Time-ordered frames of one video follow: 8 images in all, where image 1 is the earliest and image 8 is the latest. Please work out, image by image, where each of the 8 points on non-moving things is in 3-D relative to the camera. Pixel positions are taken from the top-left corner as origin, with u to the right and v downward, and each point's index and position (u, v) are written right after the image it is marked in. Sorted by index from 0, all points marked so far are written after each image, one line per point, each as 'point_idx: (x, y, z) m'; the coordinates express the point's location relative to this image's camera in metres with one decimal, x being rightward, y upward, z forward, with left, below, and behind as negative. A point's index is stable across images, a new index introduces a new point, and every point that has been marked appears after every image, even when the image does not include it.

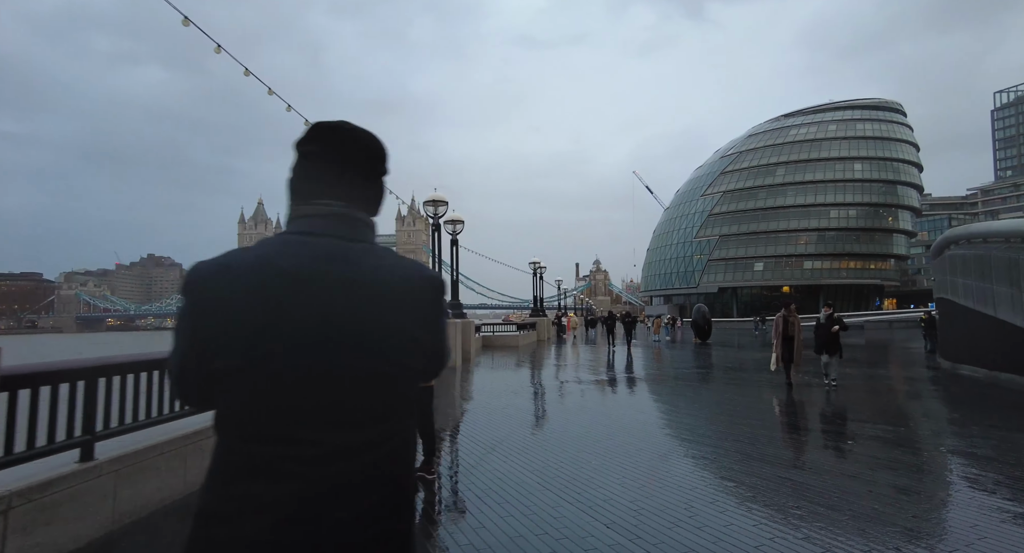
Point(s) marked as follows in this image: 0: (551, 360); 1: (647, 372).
0: (+1.7, -3.3, +18.5) m
1: (+4.8, -3.3, +16.8) m
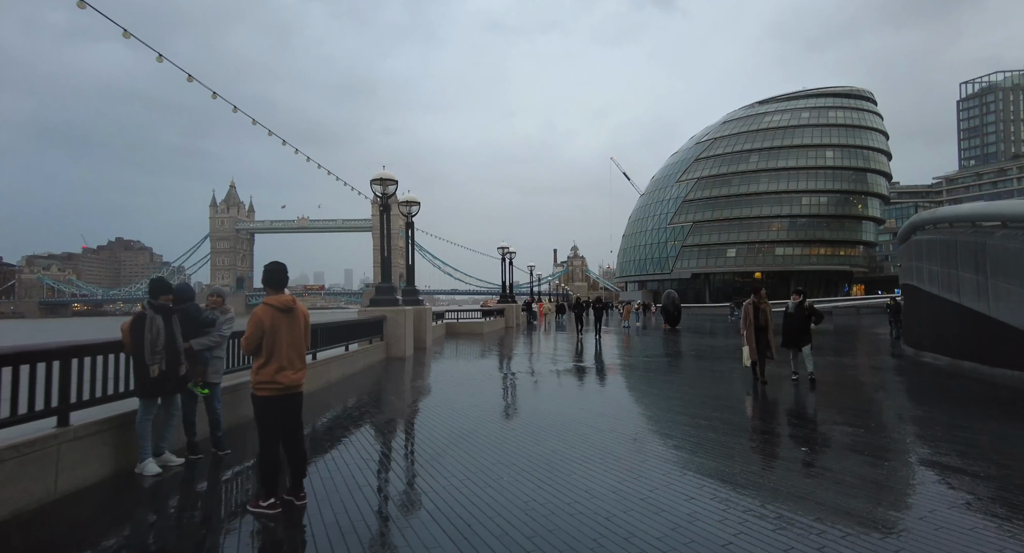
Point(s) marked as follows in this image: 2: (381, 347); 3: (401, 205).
0: (+0.3, -2.8, +18.0) m
1: (+3.6, -2.8, +16.4) m
2: (-2.7, -1.5, +9.7) m
3: (-3.0, +1.9, +12.6) m
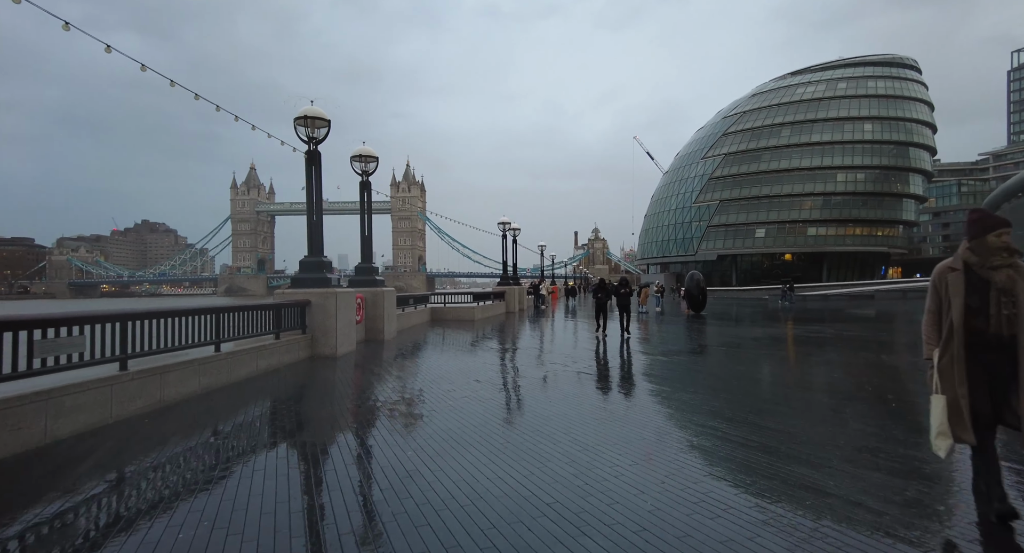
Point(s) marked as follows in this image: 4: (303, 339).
0: (+0.2, -2.0, +15.5) m
1: (+3.3, -2.1, +13.7) m
2: (-3.2, -1.1, +7.3) m
3: (-3.4, +2.5, +10.1) m
4: (-3.3, -1.0, +7.2) m
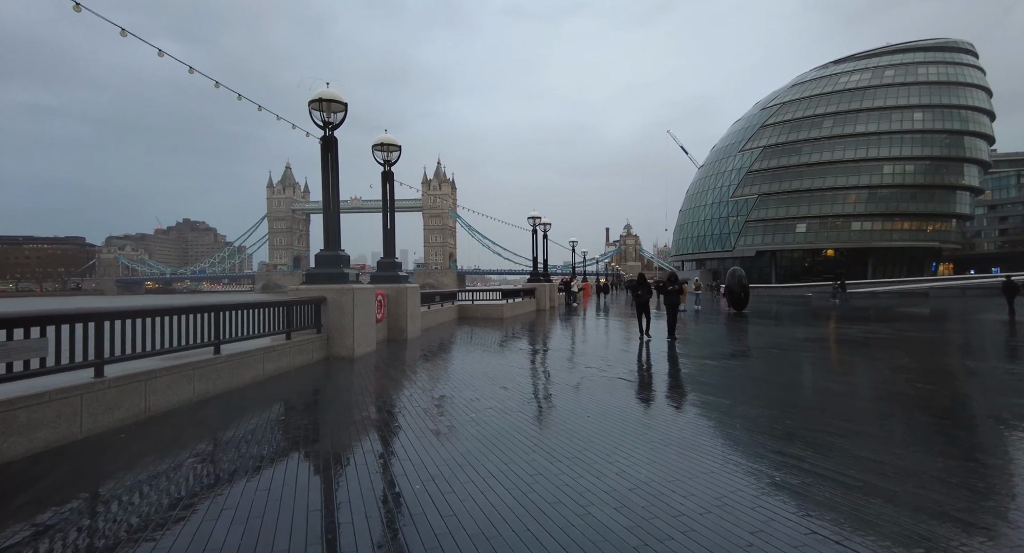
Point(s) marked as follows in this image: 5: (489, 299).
0: (+1.1, -1.9, +14.7) m
1: (+4.2, -2.0, +12.8) m
2: (-2.8, -1.0, +6.7) m
3: (-2.8, +2.6, +9.5) m
4: (-2.8, -0.9, +6.6) m
5: (-0.8, -0.9, +17.9) m
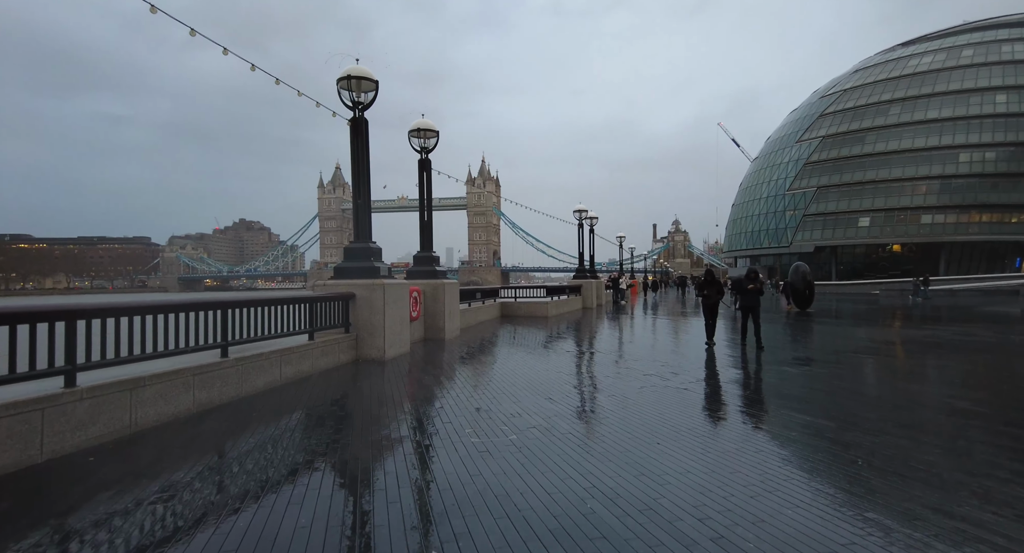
0: (+2.4, -1.8, +13.7) m
1: (+5.3, -1.9, +11.5) m
2: (-2.1, -0.9, +6.1) m
3: (-1.9, +2.7, +8.8) m
4: (-2.2, -0.8, +6.0) m
5: (+0.8, -0.7, +17.0) m
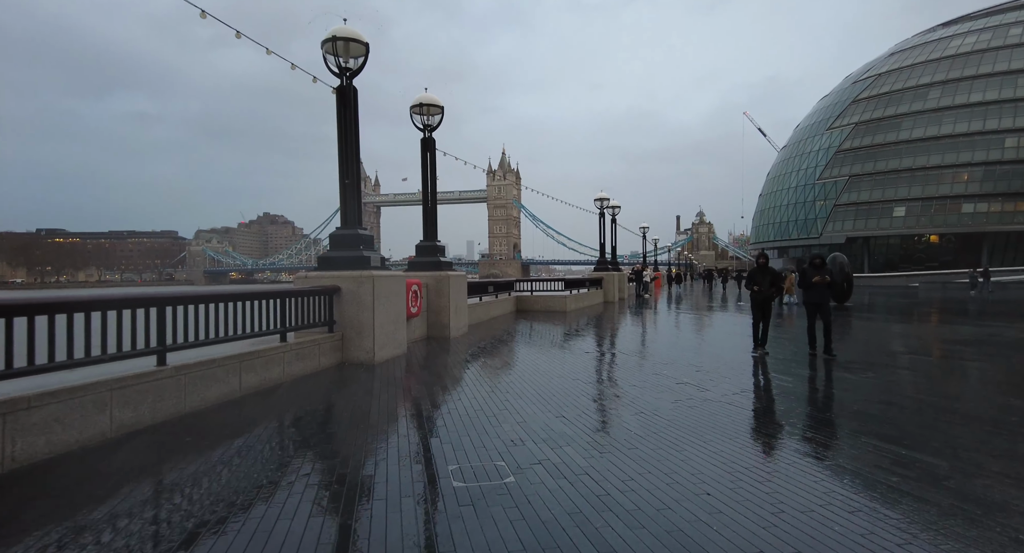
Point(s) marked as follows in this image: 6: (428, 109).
0: (+2.9, -1.5, +12.7) m
1: (+5.6, -1.7, +10.4) m
2: (-2.0, -0.8, +5.3) m
3: (-1.7, +2.8, +8.0) m
4: (-2.1, -0.7, +5.2) m
5: (+1.3, -0.5, +16.1) m
6: (-1.4, +2.9, +7.8) m
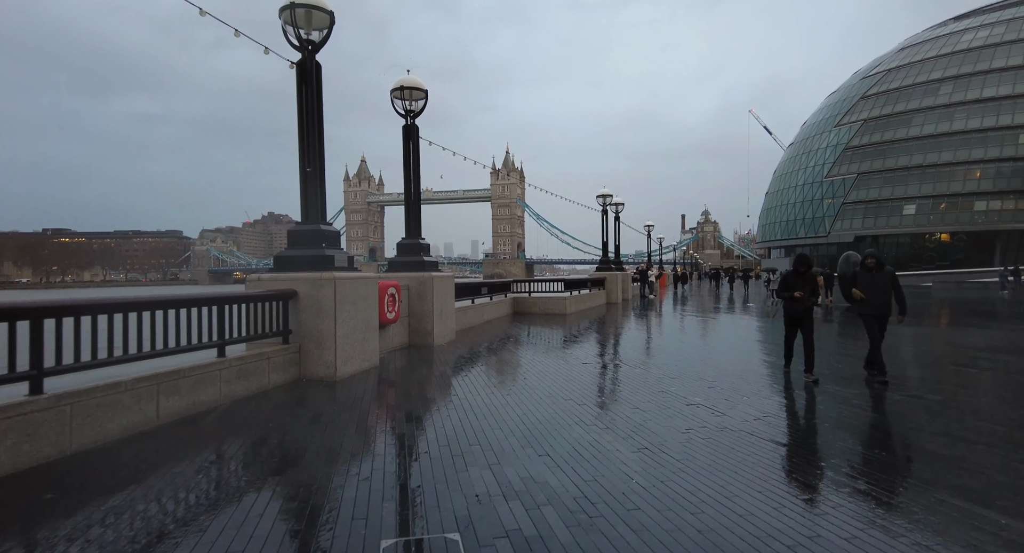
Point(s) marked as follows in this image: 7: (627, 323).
0: (+2.8, -1.5, +12.0) m
1: (+5.5, -1.7, +9.7) m
2: (-2.2, -0.8, +4.6) m
3: (-1.8, +2.8, +7.3) m
4: (-2.2, -0.7, +4.5) m
5: (+1.3, -0.5, +15.4) m
6: (-1.6, +2.9, +7.1) m
7: (+3.5, -1.4, +14.0) m
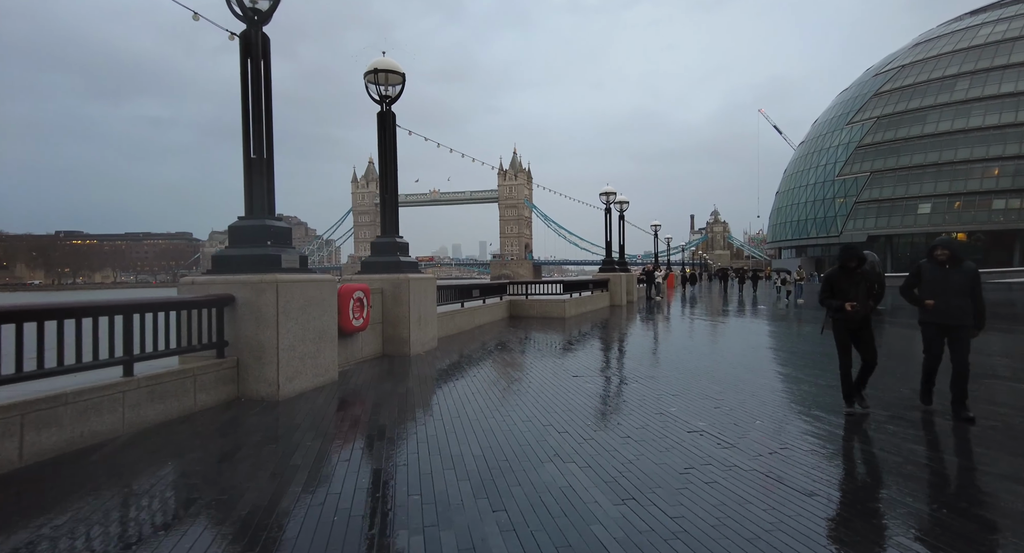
0: (+2.7, -1.6, +11.2) m
1: (+5.4, -1.8, +8.9) m
2: (-2.4, -0.8, +4.0) m
3: (-2.0, +2.8, +6.6) m
4: (-2.5, -0.8, +3.9) m
5: (+1.2, -0.5, +14.7) m
6: (-1.8, +2.8, +6.5) m
7: (+3.4, -1.5, +13.3) m
